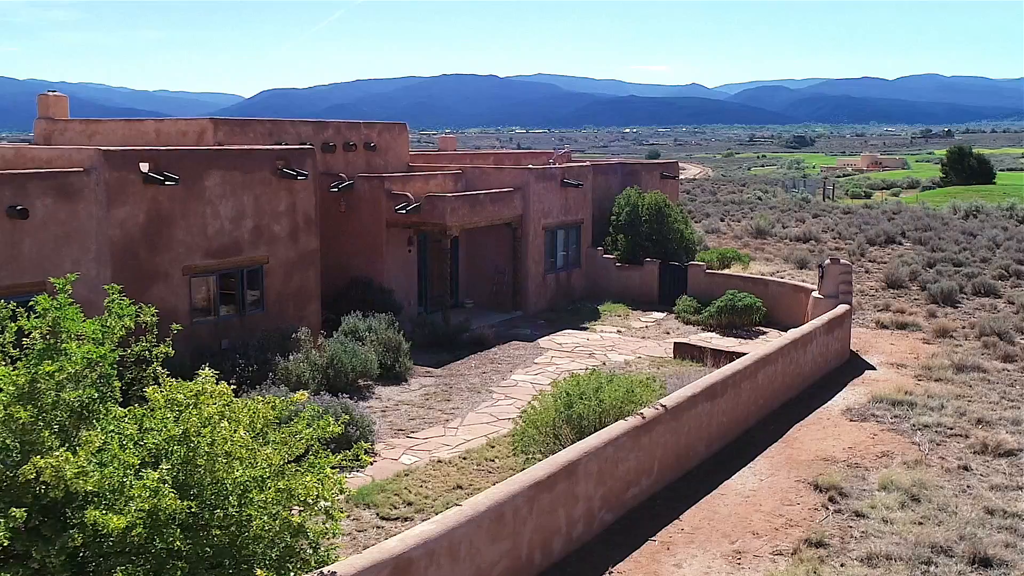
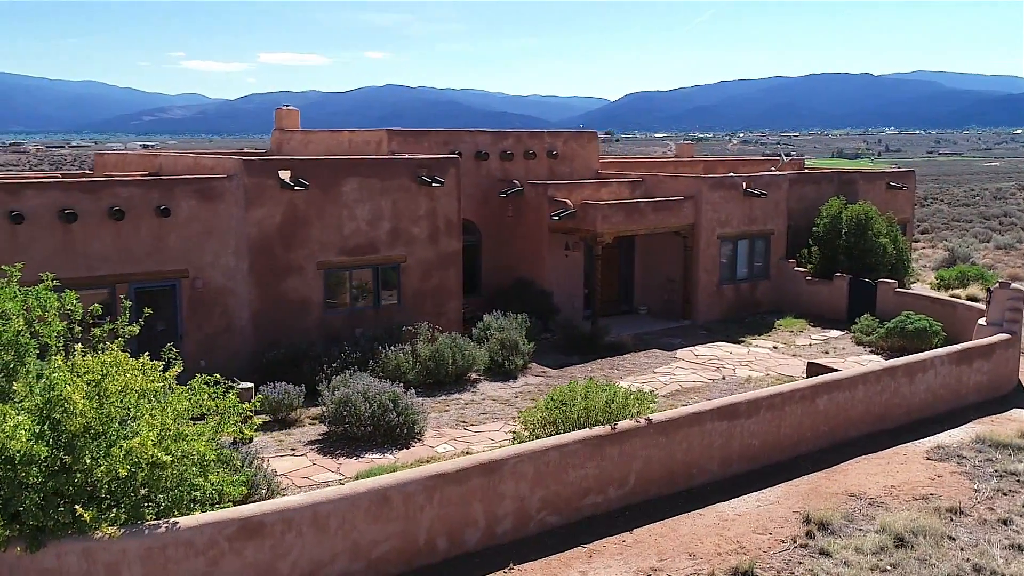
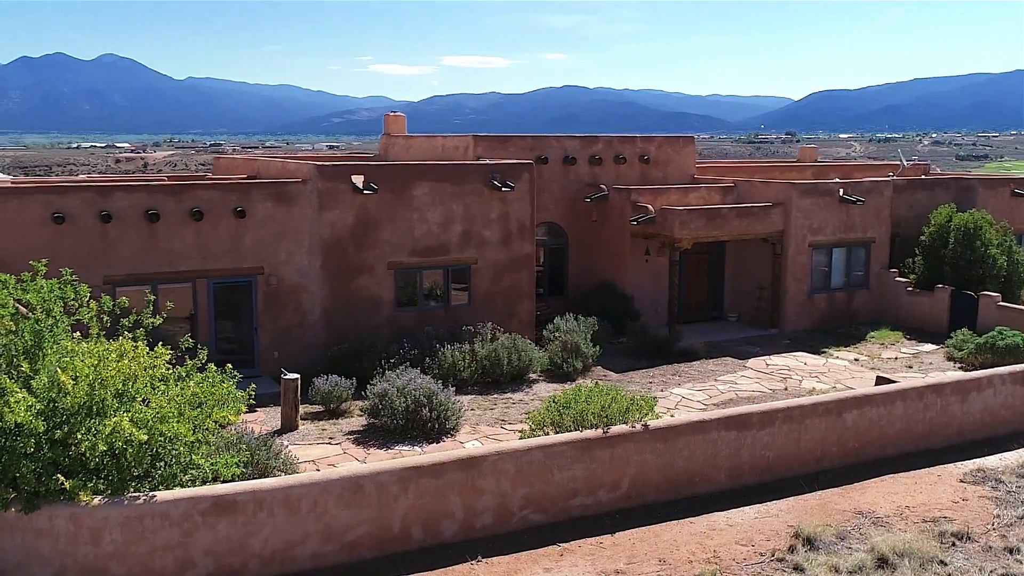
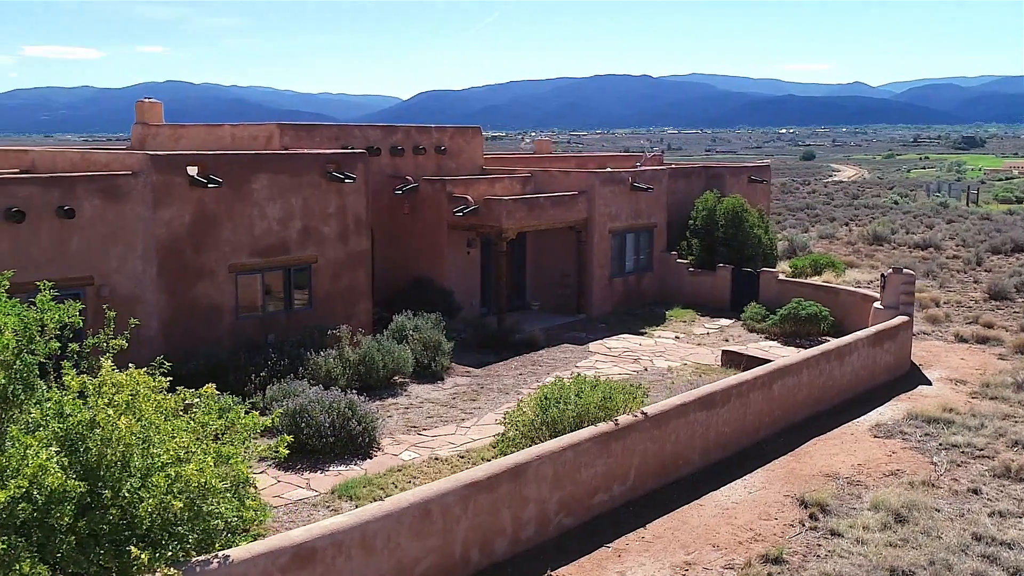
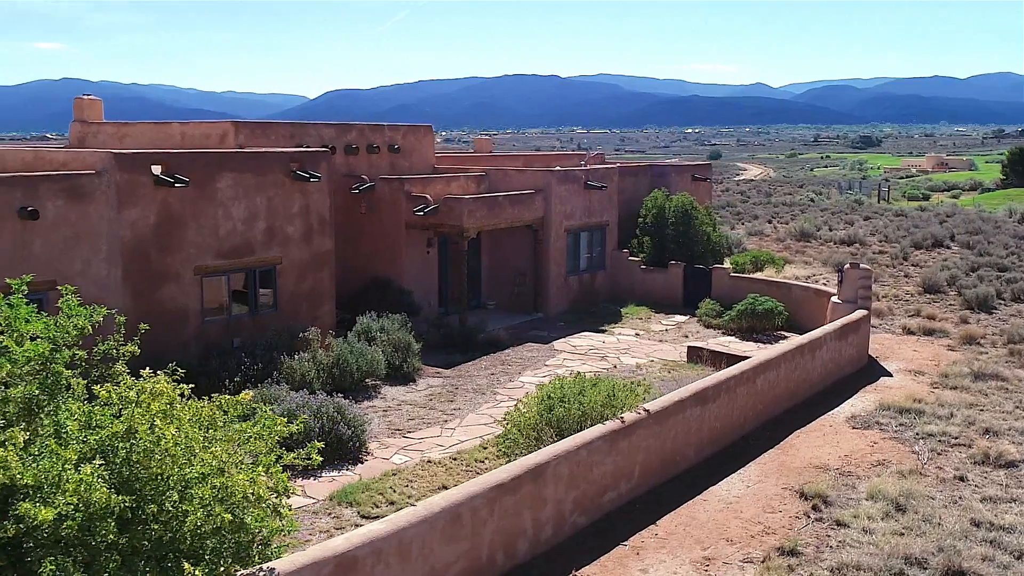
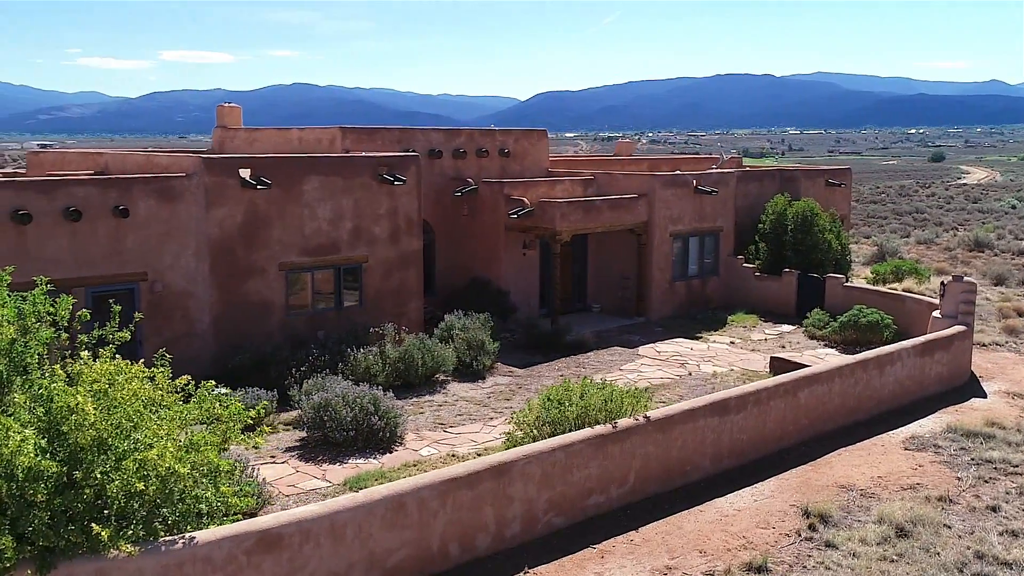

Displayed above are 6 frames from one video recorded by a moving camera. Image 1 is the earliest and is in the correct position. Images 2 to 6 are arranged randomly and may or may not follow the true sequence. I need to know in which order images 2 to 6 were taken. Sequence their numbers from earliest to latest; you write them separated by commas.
5, 4, 6, 2, 3
